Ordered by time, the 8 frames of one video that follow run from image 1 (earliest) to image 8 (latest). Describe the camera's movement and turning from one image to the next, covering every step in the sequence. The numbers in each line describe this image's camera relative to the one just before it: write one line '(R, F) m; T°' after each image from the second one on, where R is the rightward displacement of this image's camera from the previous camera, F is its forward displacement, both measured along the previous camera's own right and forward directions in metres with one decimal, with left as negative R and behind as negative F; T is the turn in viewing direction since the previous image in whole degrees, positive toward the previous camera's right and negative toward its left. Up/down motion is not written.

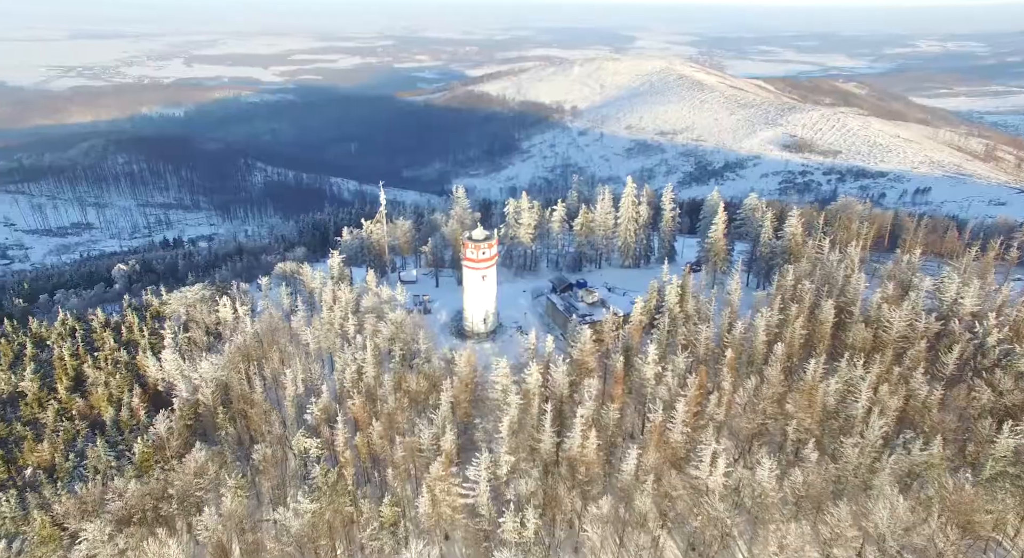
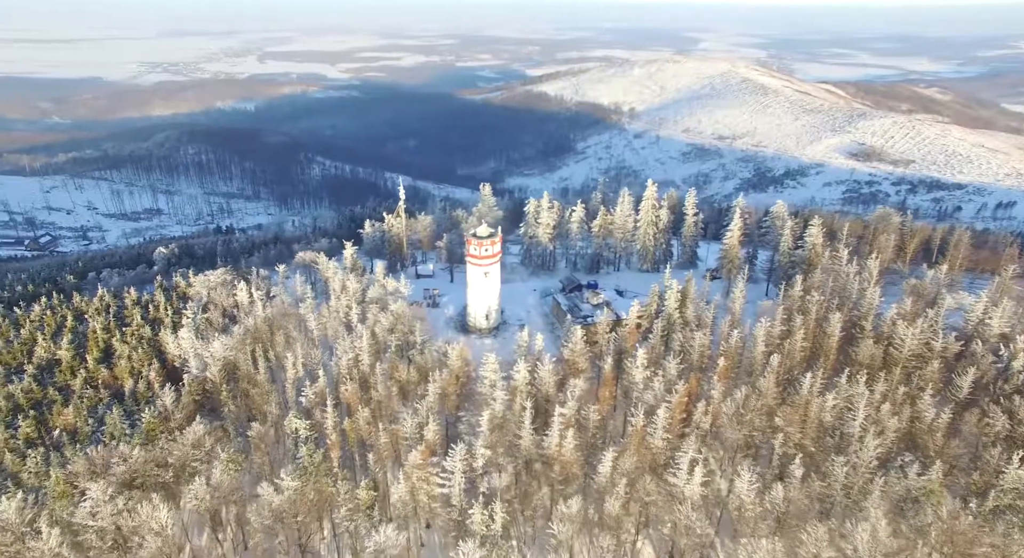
(+4.6, -0.4) m; -5°
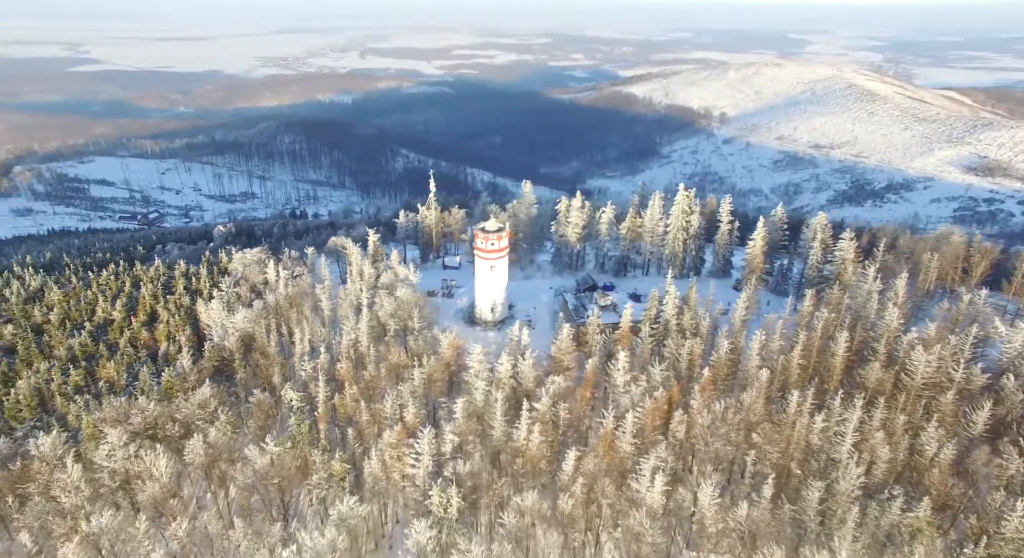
(+7.1, -0.5) m; -8°
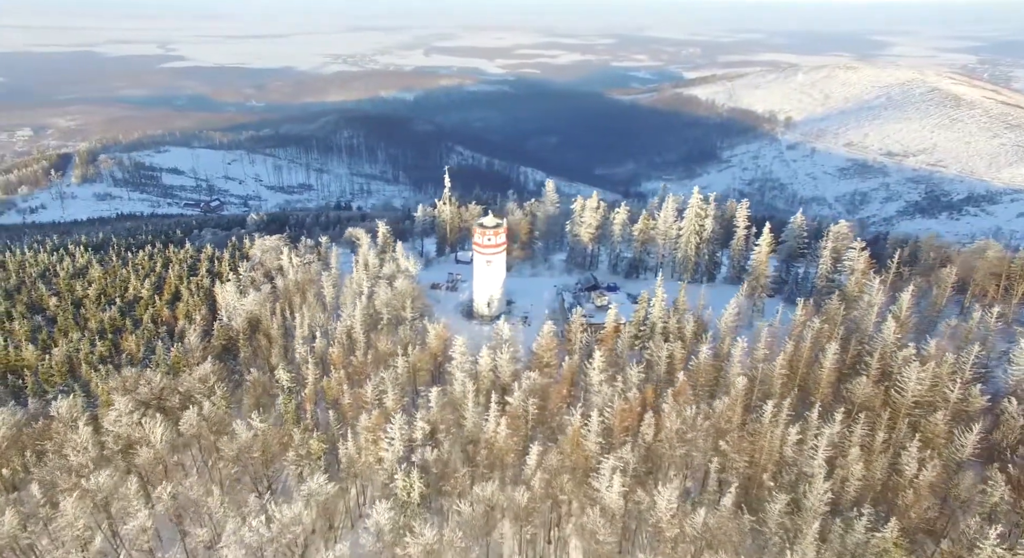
(+5.7, -0.5) m; -6°
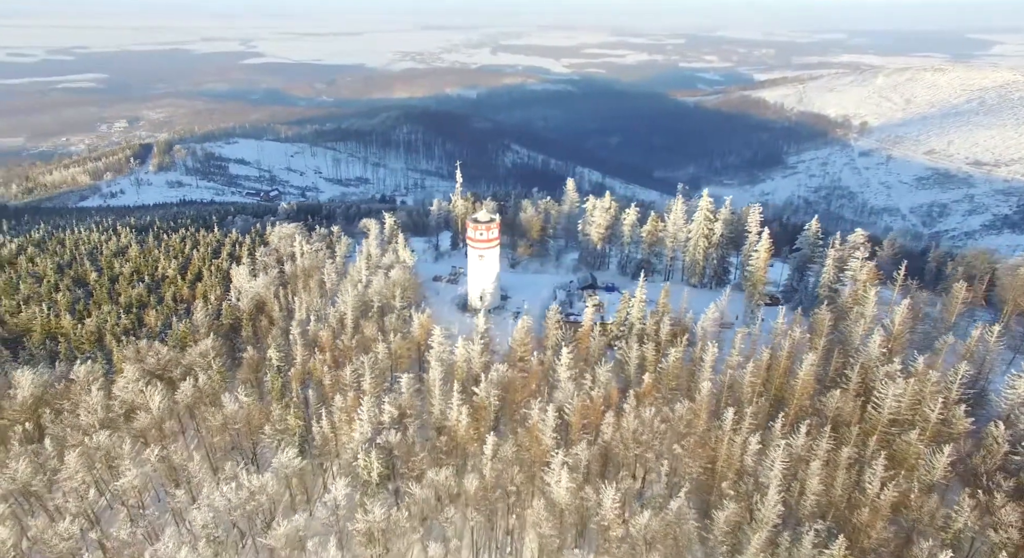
(+6.5, -0.5) m; -6°
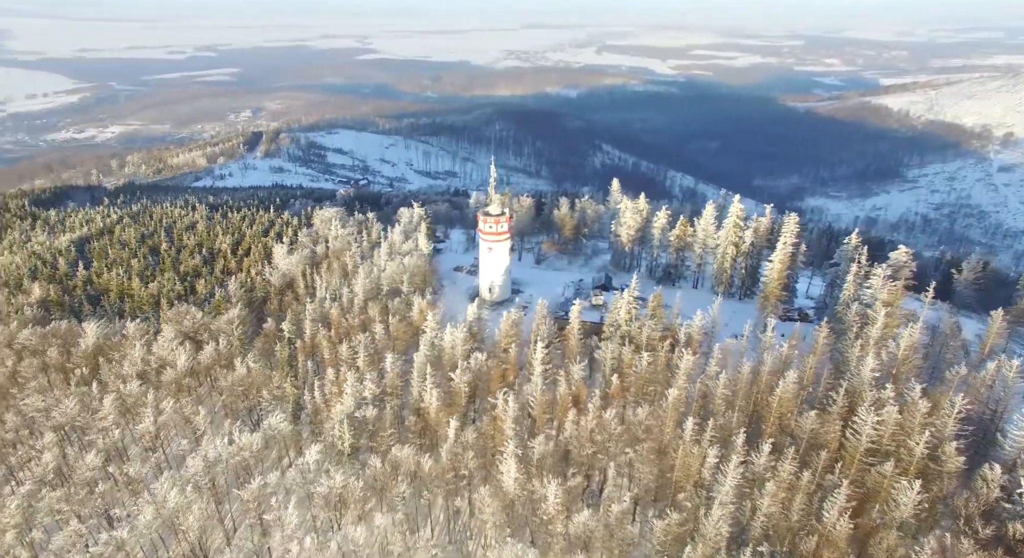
(+8.5, -0.2) m; -9°
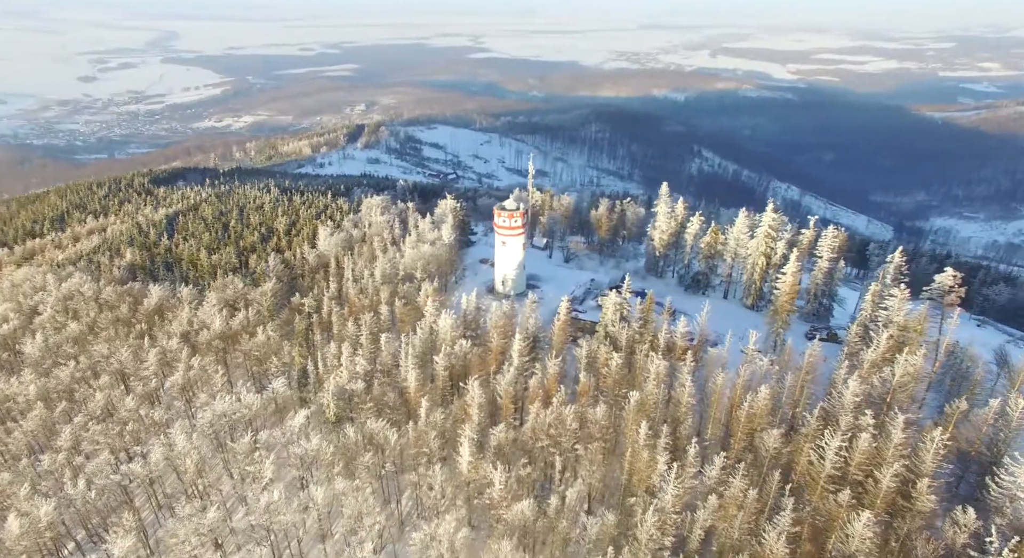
(+8.7, -0.1) m; -10°
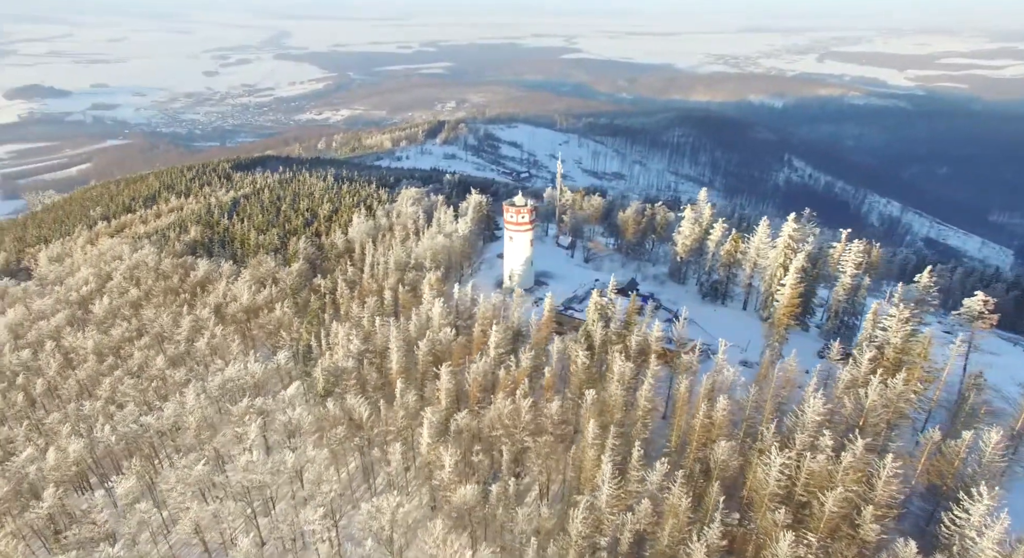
(+8.0, -0.1) m; -8°
